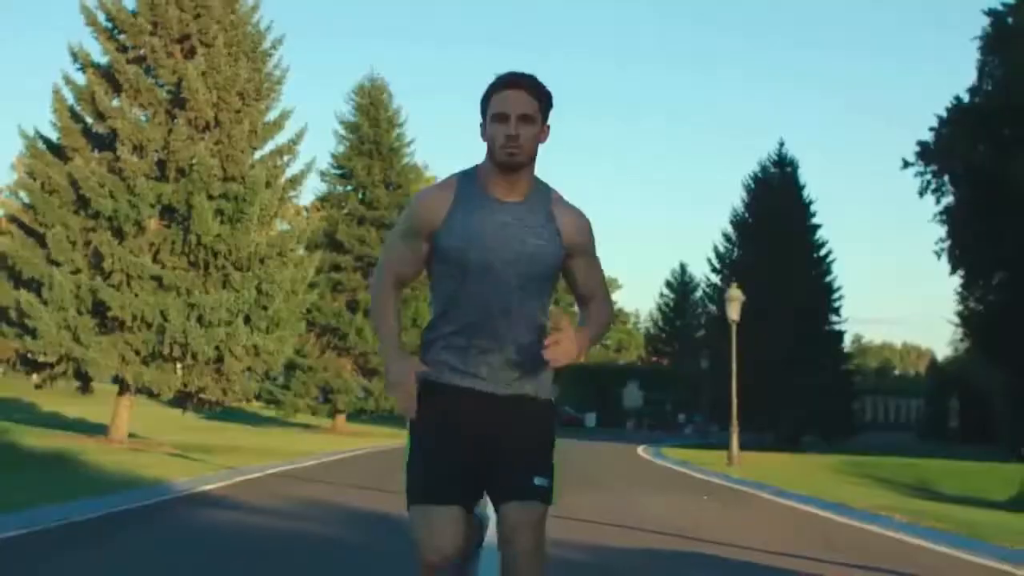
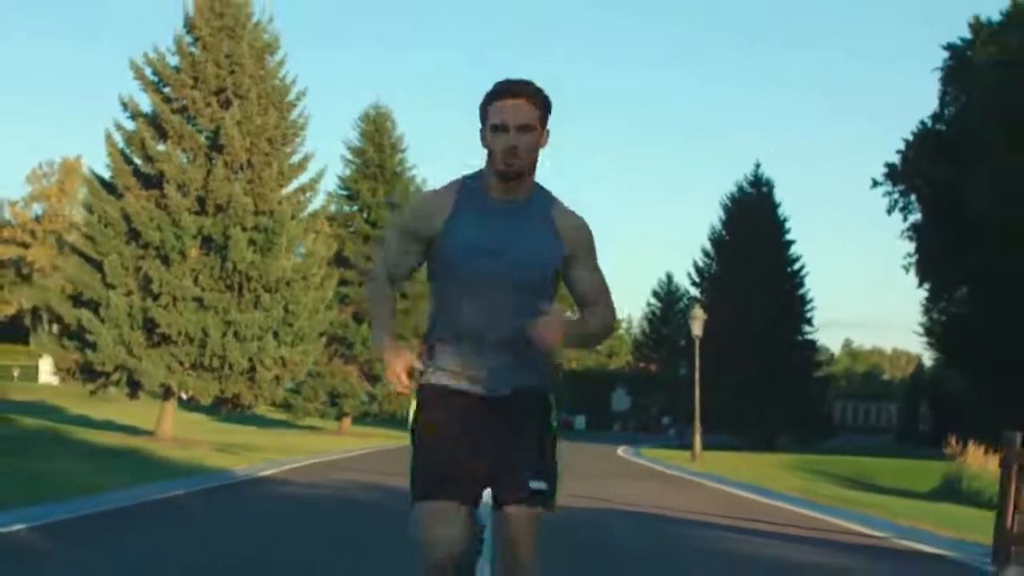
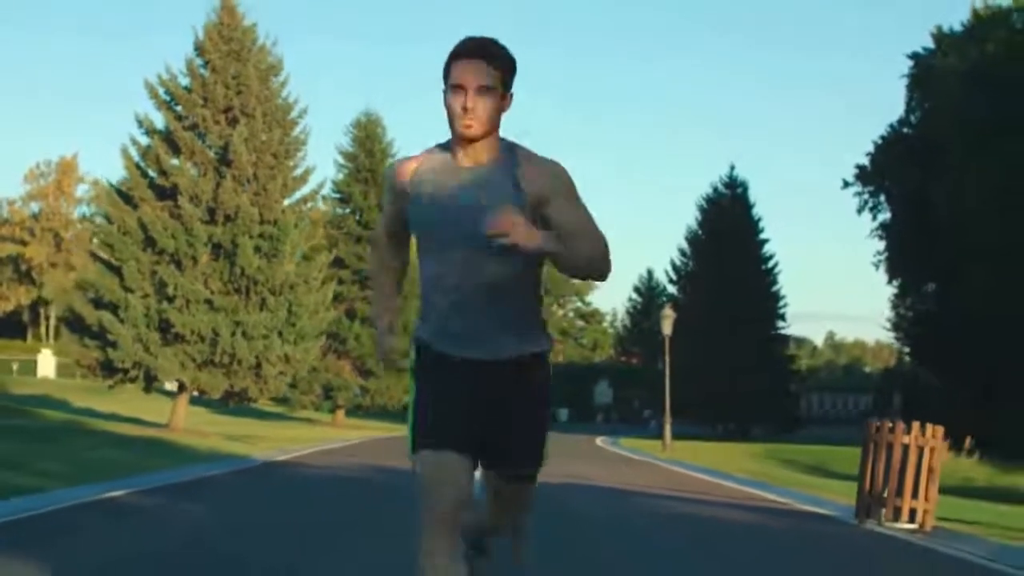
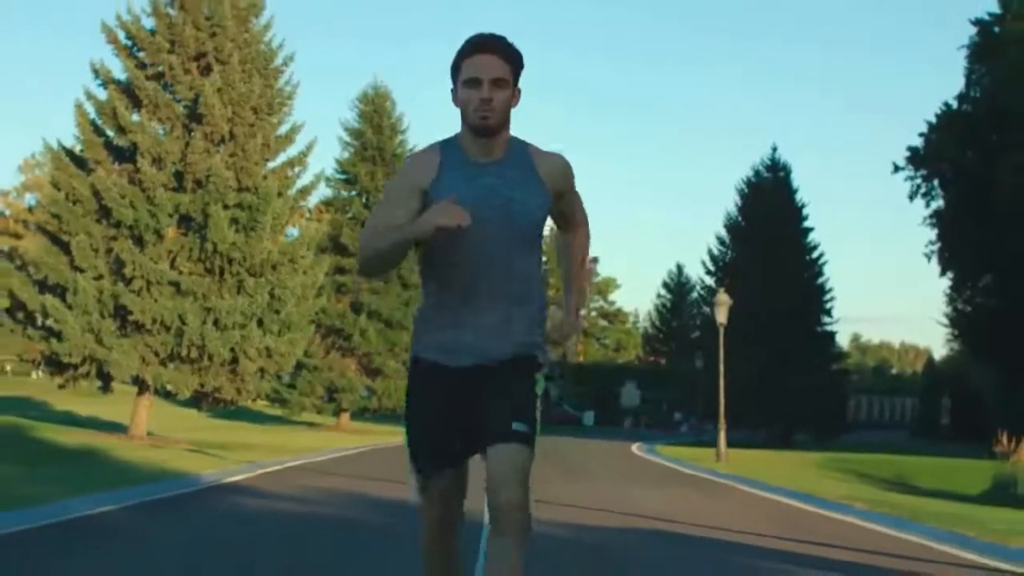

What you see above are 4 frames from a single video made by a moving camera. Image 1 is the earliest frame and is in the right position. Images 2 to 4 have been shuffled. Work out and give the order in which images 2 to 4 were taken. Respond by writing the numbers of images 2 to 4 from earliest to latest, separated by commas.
4, 2, 3
